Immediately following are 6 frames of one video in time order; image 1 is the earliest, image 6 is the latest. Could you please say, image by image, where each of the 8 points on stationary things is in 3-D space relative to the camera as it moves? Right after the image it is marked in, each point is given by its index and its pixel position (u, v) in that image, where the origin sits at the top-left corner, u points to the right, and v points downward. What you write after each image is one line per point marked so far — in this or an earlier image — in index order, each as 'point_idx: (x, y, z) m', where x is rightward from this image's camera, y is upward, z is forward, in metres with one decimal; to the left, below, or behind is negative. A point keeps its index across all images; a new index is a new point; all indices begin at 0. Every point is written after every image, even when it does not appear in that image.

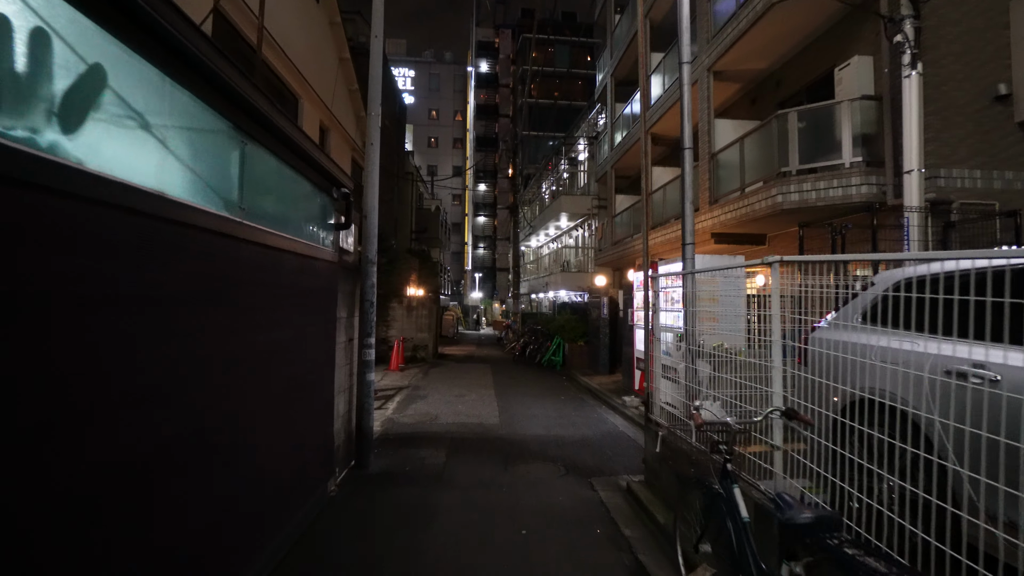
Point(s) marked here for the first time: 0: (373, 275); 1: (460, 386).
0: (-1.1, +0.1, +5.5) m
1: (-0.9, -1.6, +11.2) m
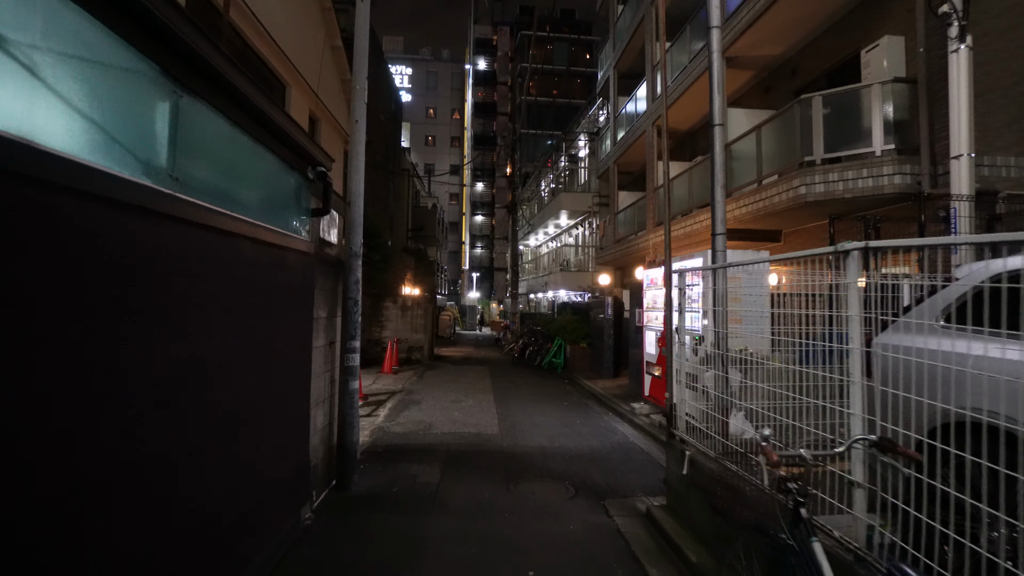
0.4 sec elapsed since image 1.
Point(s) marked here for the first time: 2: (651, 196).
0: (-1.1, +0.1, +4.9) m
1: (-0.9, -1.6, +10.6) m
2: (+3.0, +2.0, +14.5) m
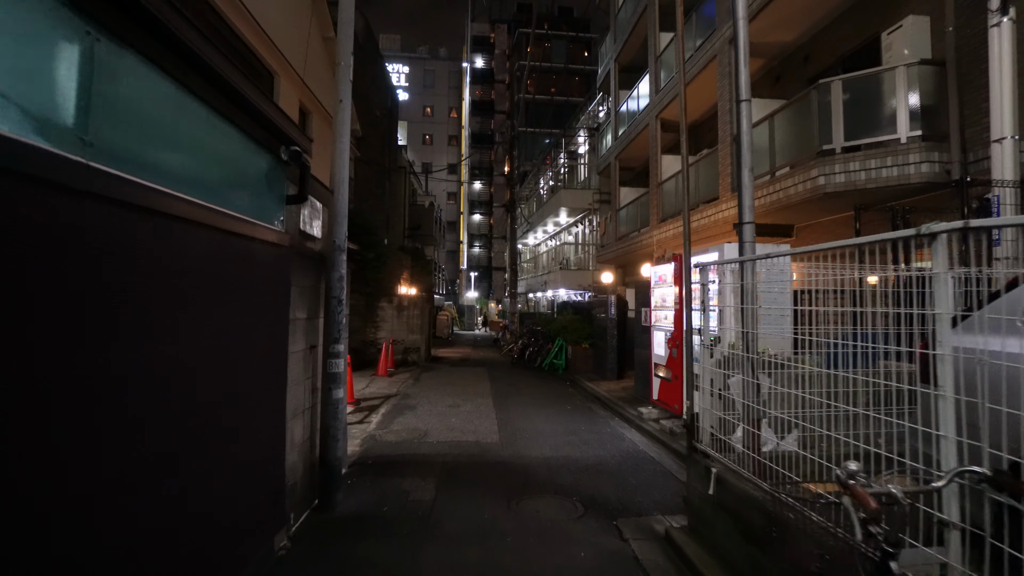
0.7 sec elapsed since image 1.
0: (-1.1, +0.1, +4.4) m
1: (-0.9, -1.6, +10.1) m
2: (+3.0, +2.0, +14.0) m
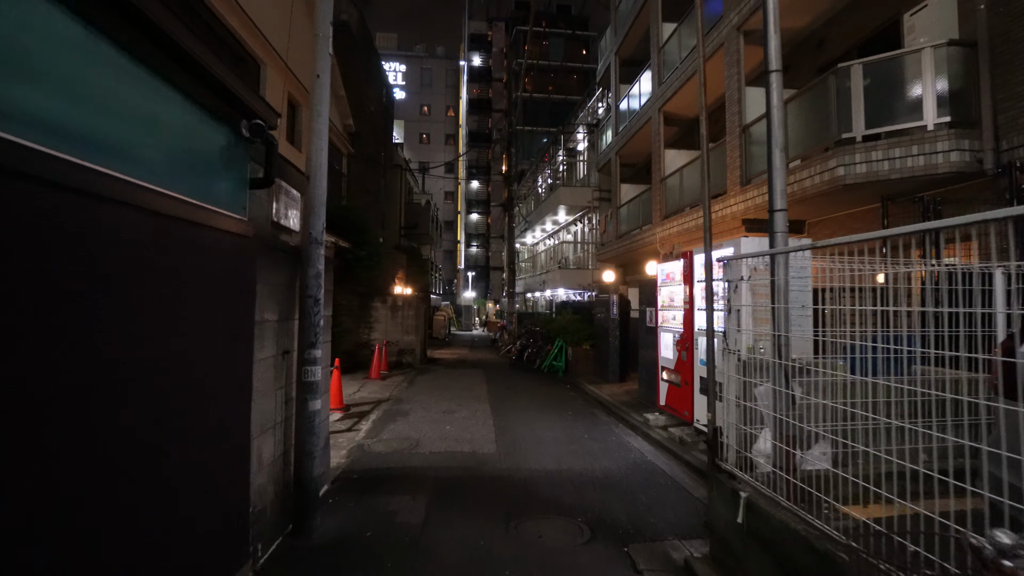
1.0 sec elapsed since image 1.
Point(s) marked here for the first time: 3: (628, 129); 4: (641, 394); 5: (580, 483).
0: (-1.1, +0.2, +3.9) m
1: (-0.9, -1.6, +9.6) m
2: (+2.9, +2.0, +13.5) m
3: (+2.8, +3.8, +16.2) m
4: (+1.8, -1.5, +9.3) m
5: (+0.5, -1.5, +5.2) m
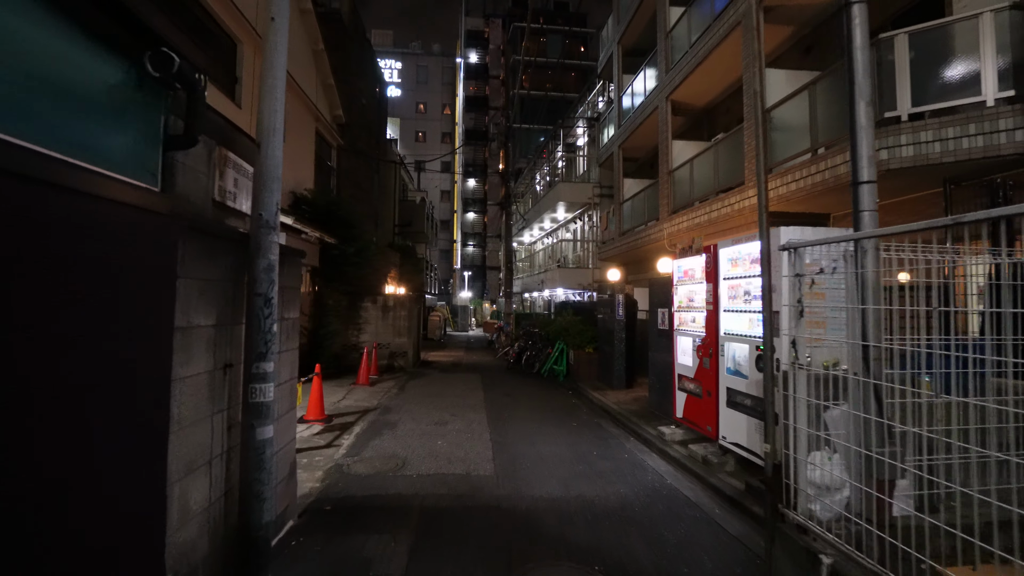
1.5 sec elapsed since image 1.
0: (-1.1, +0.2, +3.1) m
1: (-0.9, -1.6, +8.8) m
2: (+2.9, +2.0, +12.7) m
3: (+2.7, +3.8, +15.4) m
4: (+1.8, -1.4, +8.5) m
5: (+0.5, -1.5, +4.4) m
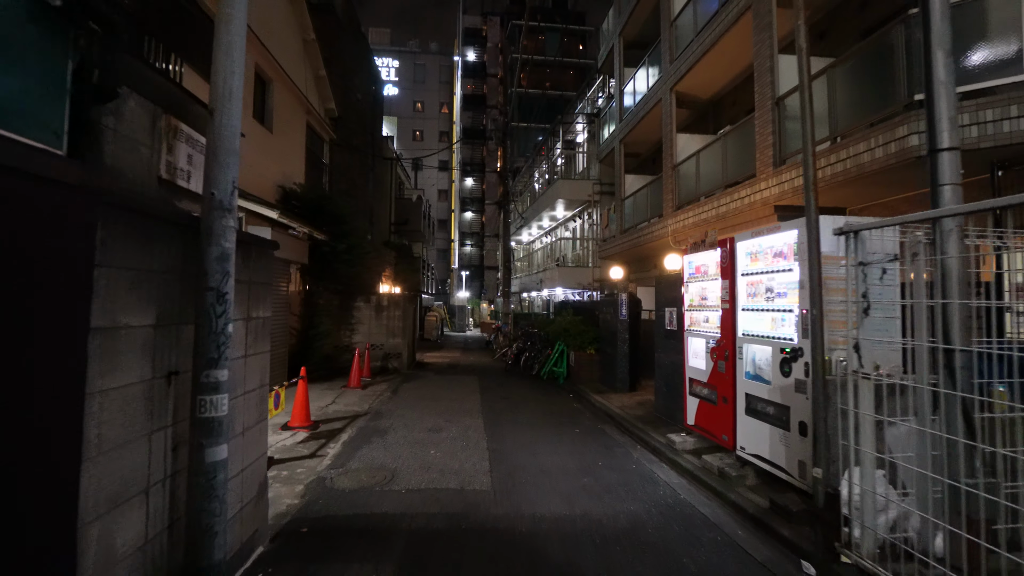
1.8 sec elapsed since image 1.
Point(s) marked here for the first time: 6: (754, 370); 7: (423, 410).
0: (-1.1, +0.2, +2.6) m
1: (-0.9, -1.6, +8.3) m
2: (+2.9, +2.1, +12.3) m
3: (+2.7, +3.8, +14.9) m
4: (+1.7, -1.4, +8.1) m
5: (+0.5, -1.5, +4.0) m
6: (+1.8, -0.6, +4.9) m
7: (-1.2, -1.6, +8.7) m
